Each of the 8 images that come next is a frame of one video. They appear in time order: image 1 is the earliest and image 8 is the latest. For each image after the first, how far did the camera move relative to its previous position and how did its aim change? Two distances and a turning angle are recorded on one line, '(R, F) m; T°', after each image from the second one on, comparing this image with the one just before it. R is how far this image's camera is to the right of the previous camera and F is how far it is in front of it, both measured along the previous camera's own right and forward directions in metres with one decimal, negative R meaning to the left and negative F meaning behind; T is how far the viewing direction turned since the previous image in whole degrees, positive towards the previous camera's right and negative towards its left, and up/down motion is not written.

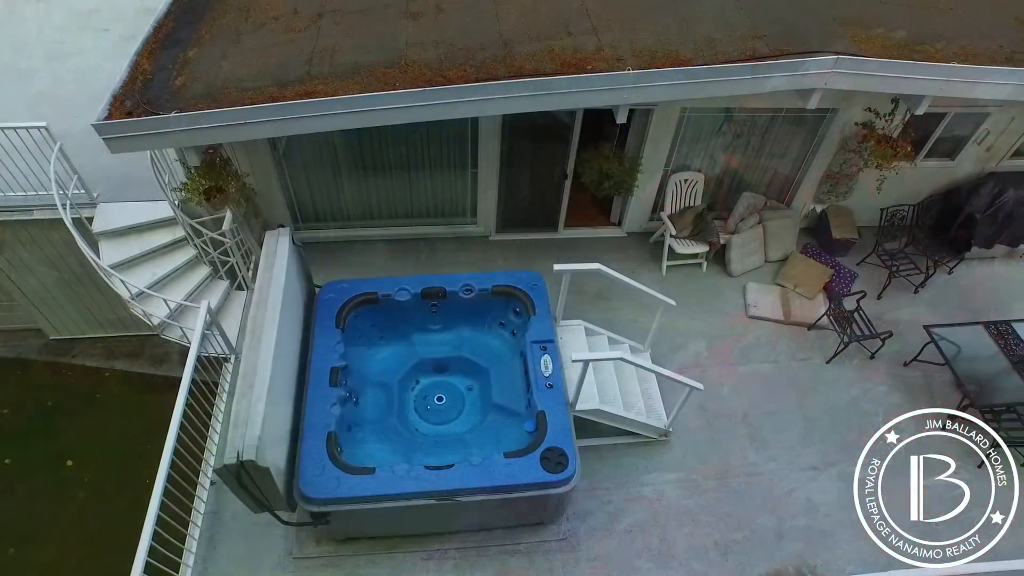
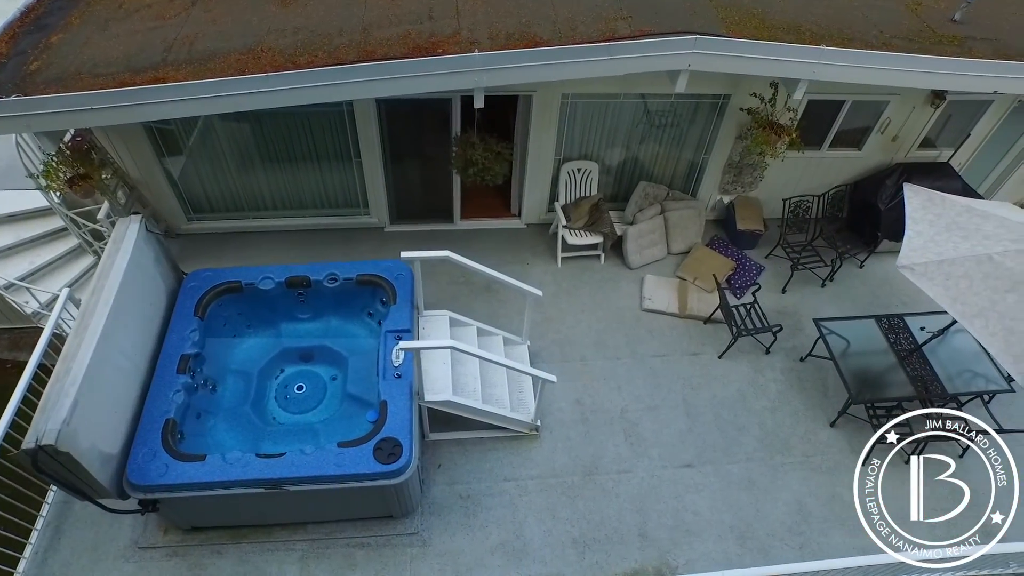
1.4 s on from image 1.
(+1.0, +0.1) m; -2°
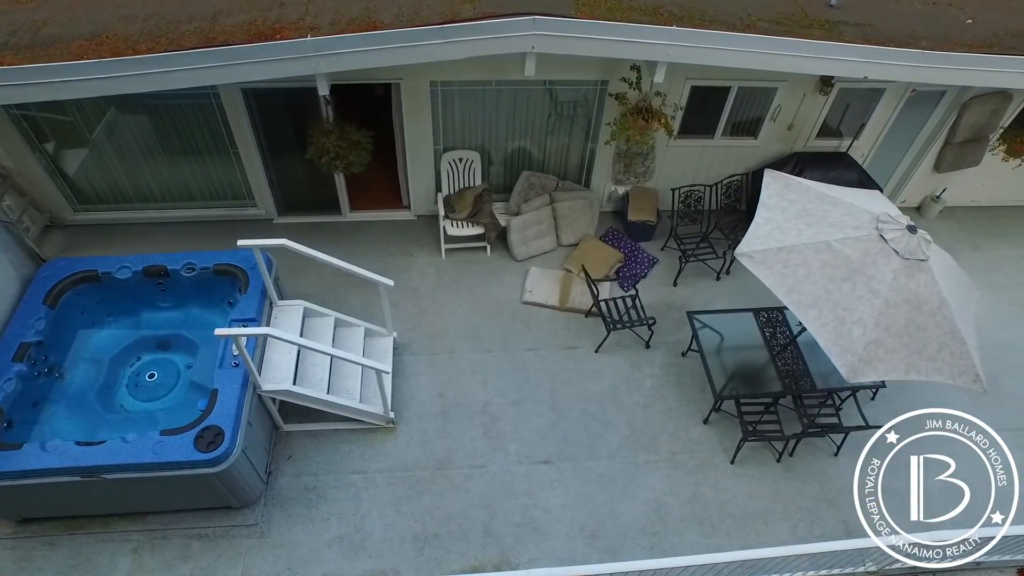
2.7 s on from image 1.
(+1.0, +0.1) m; -2°
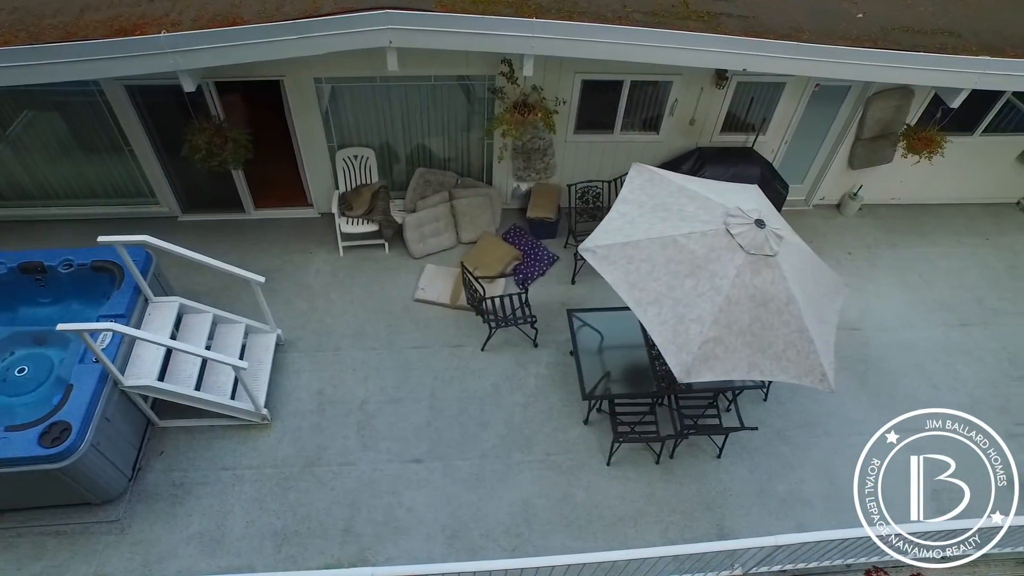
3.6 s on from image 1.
(+0.9, +0.1) m; -1°
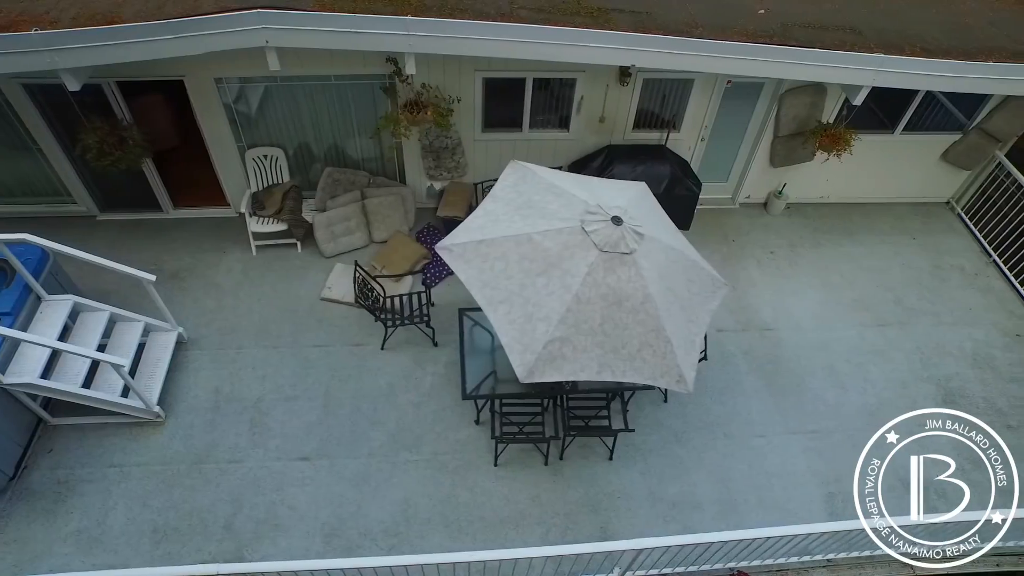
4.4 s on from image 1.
(+0.8, 0.0) m; -2°
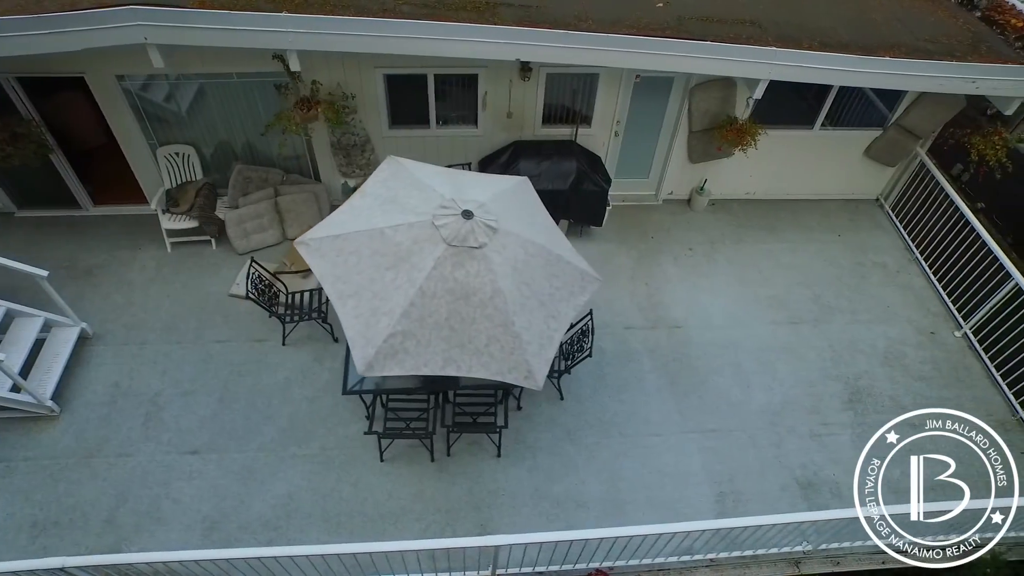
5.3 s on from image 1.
(+0.8, 0.0) m; -2°
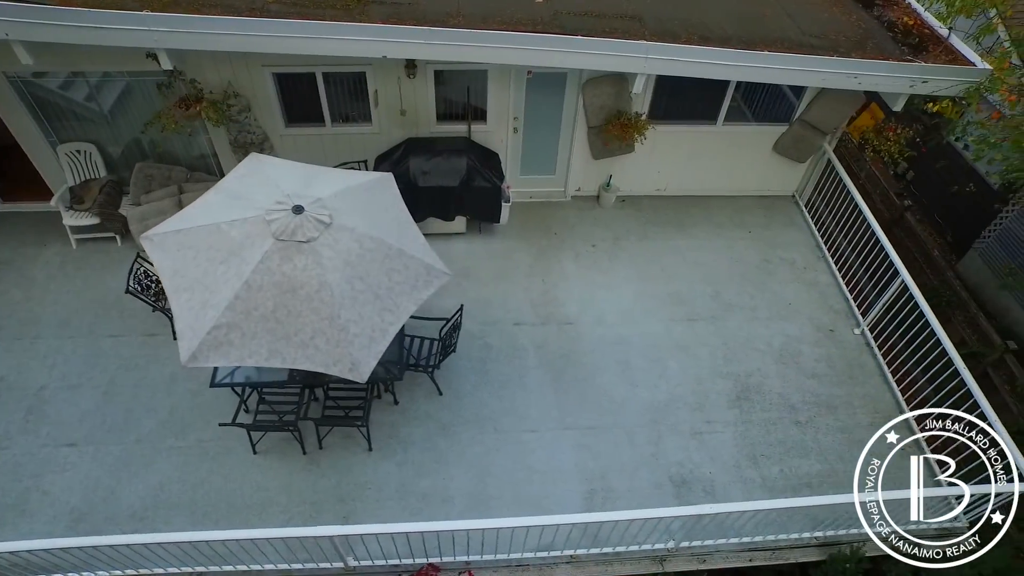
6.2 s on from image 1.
(+0.9, 0.0) m; -2°
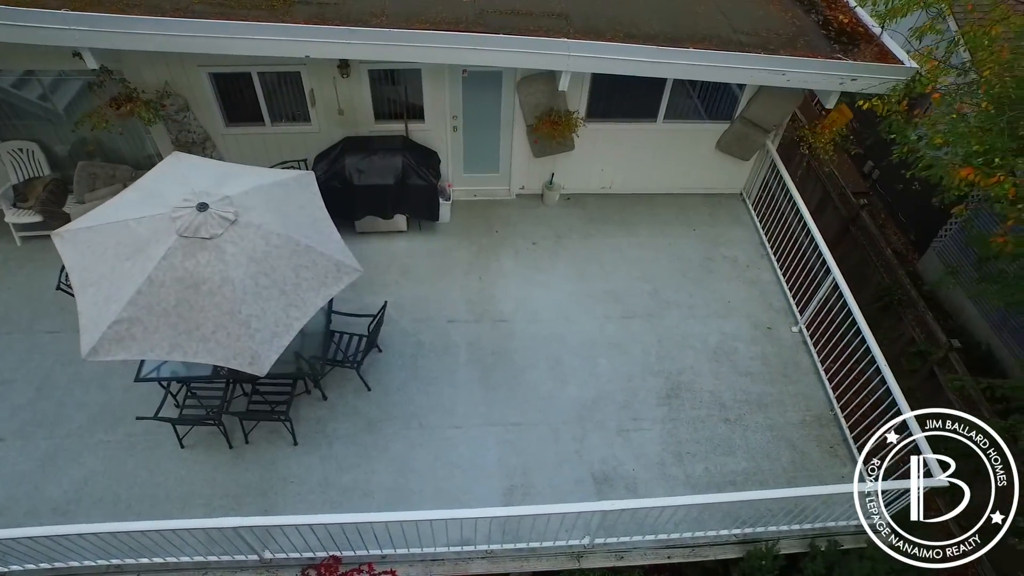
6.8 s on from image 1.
(+0.6, 0.0) m; -1°
